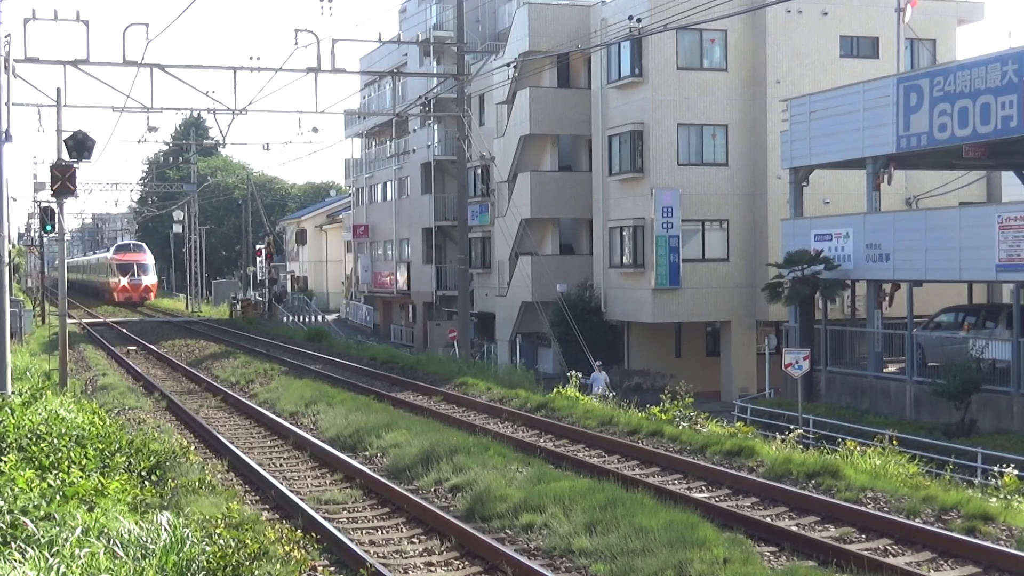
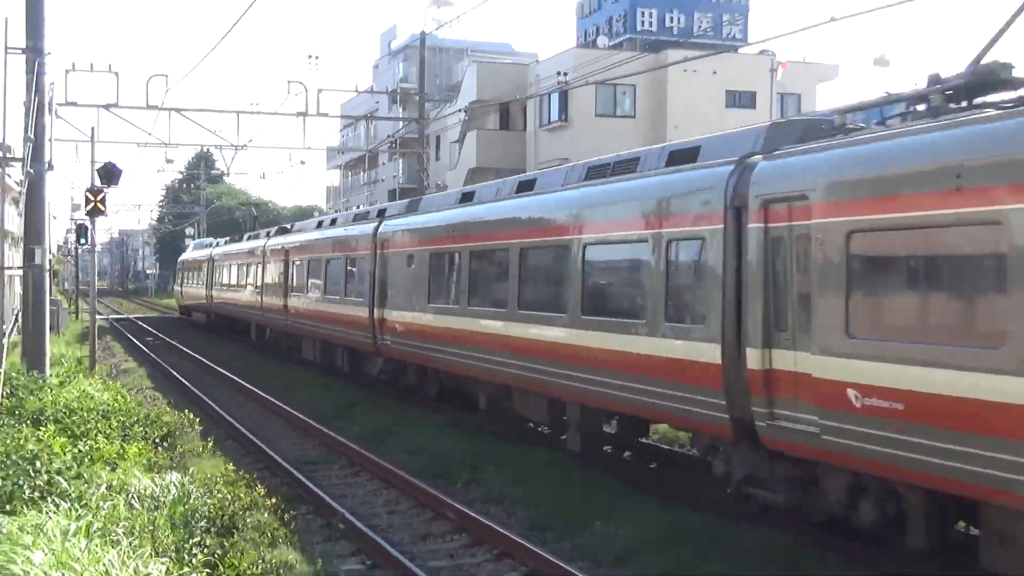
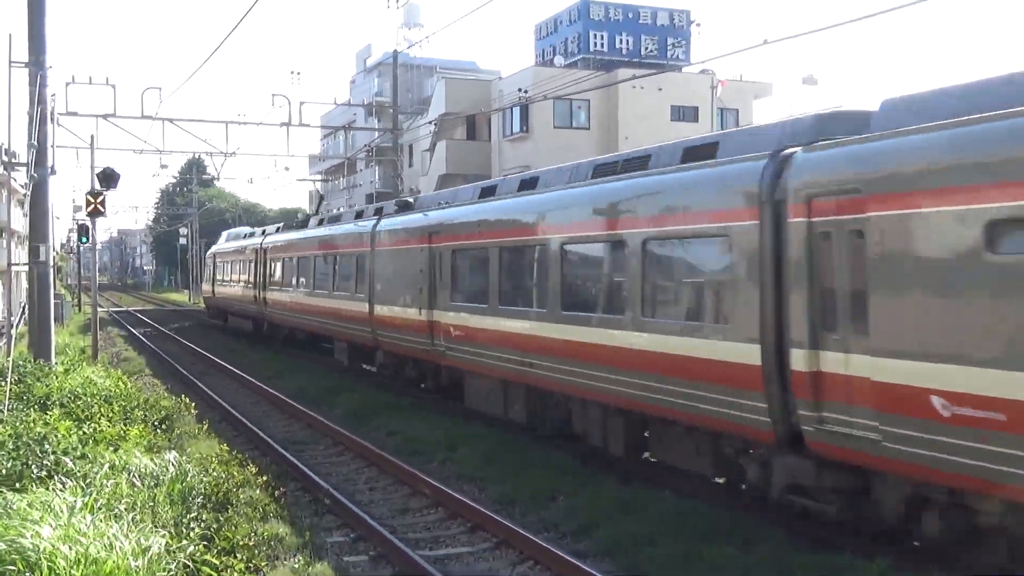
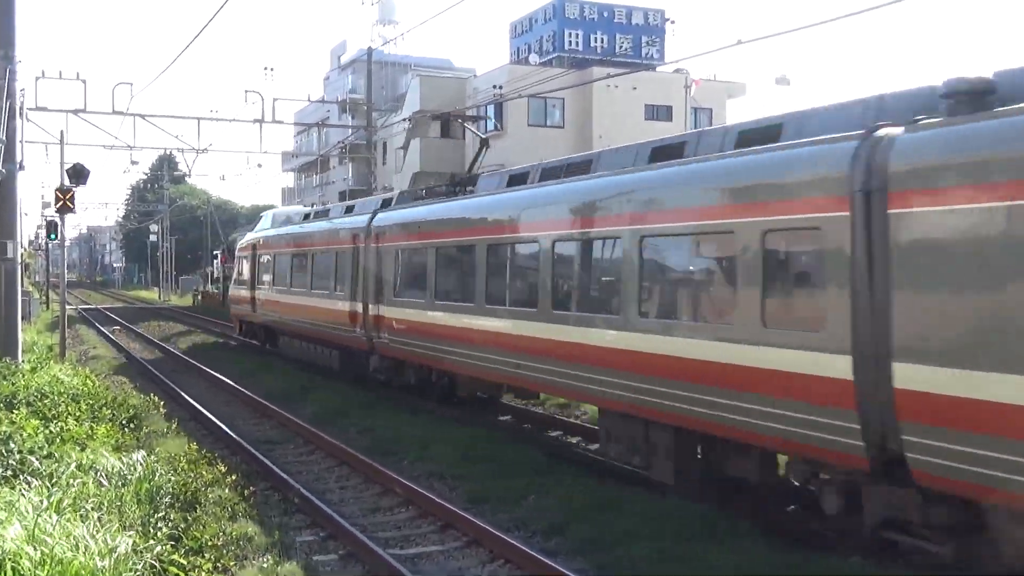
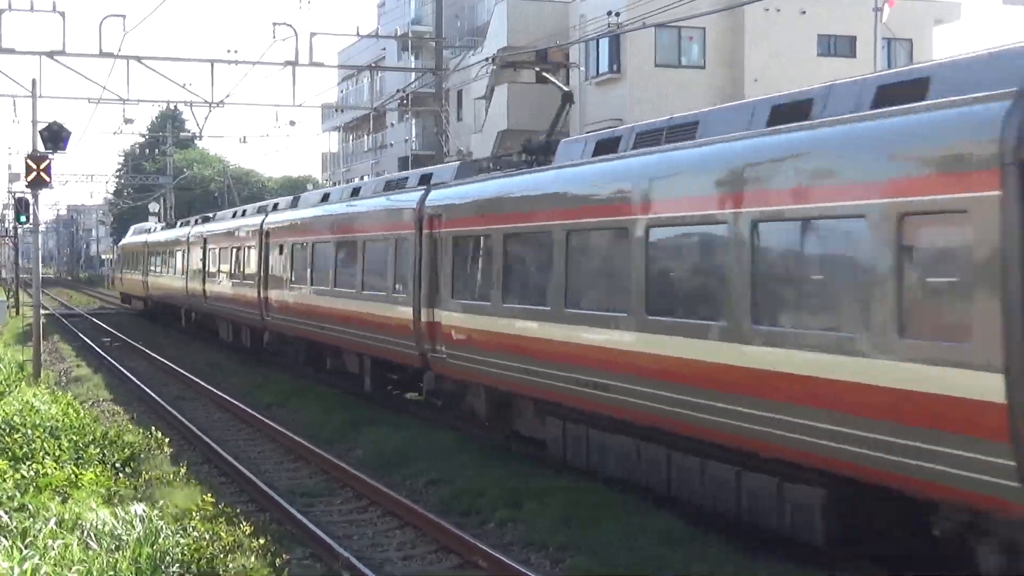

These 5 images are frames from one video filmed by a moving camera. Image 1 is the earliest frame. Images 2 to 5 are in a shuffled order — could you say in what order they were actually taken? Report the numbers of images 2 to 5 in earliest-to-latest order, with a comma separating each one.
5, 2, 3, 4
